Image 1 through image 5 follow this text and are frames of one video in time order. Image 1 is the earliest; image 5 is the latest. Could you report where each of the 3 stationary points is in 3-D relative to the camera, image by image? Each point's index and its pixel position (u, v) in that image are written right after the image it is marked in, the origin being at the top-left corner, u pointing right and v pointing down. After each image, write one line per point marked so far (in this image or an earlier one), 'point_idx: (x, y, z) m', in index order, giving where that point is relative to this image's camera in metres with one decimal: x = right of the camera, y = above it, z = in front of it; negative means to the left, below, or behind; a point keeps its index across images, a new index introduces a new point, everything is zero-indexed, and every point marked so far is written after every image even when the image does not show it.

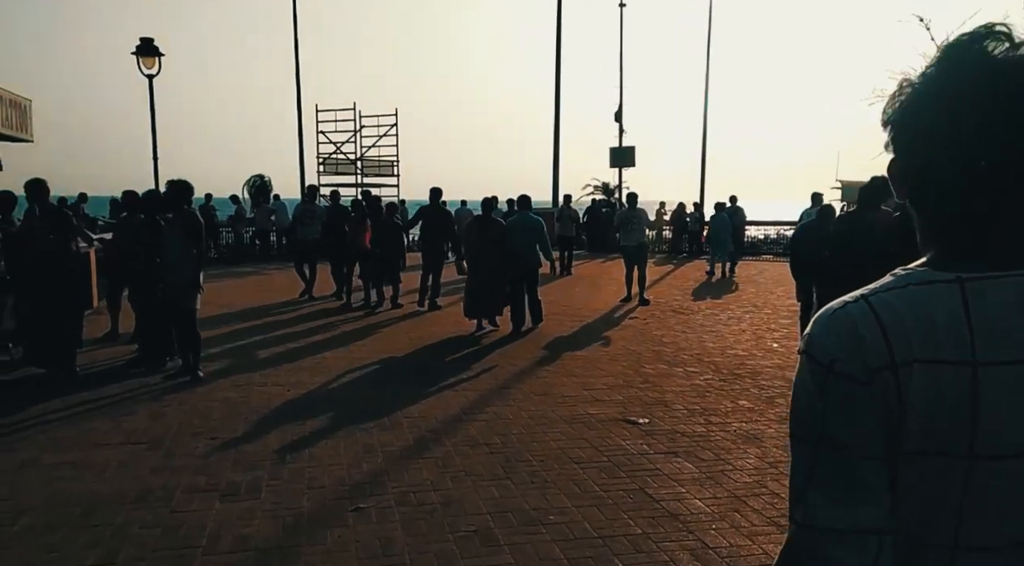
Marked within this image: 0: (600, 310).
0: (+1.7, -0.5, +13.4) m
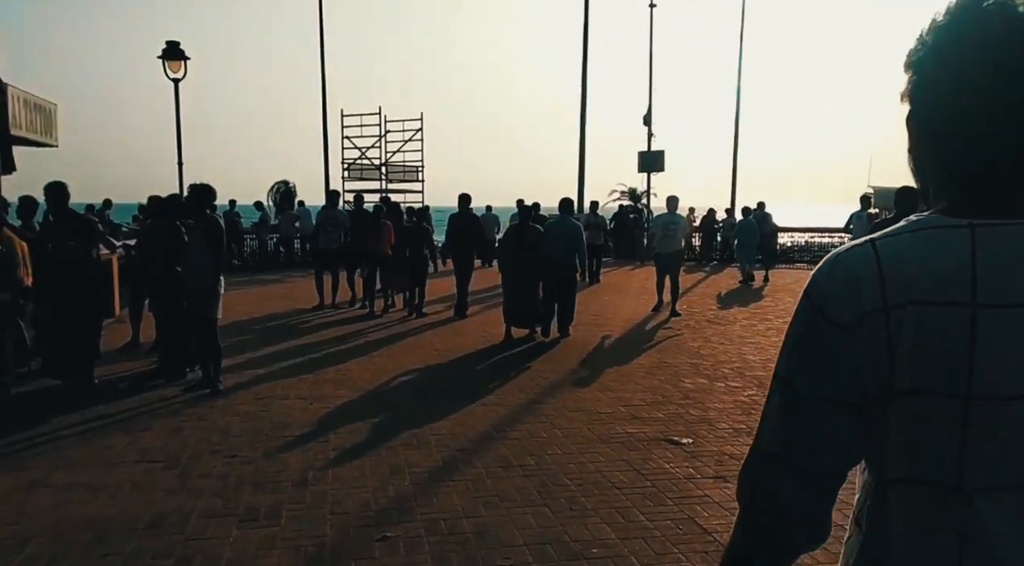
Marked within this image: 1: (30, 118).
0: (+2.2, -0.7, +13.0) m
1: (-8.5, +2.9, +12.9) m
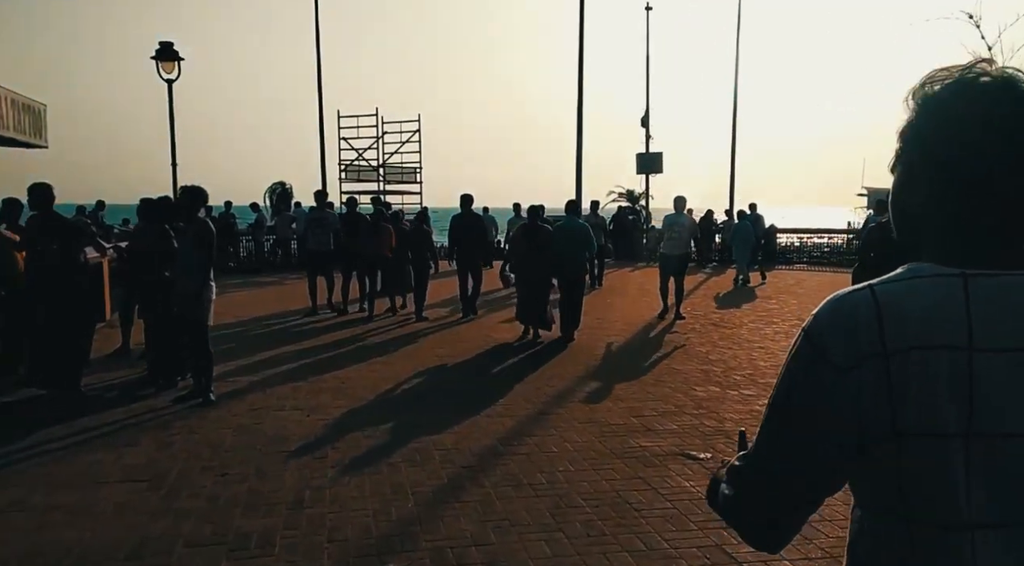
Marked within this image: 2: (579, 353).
0: (+2.2, -0.7, +12.7) m
1: (-8.5, +2.9, +12.5) m
2: (+1.0, -1.0, +10.2) m
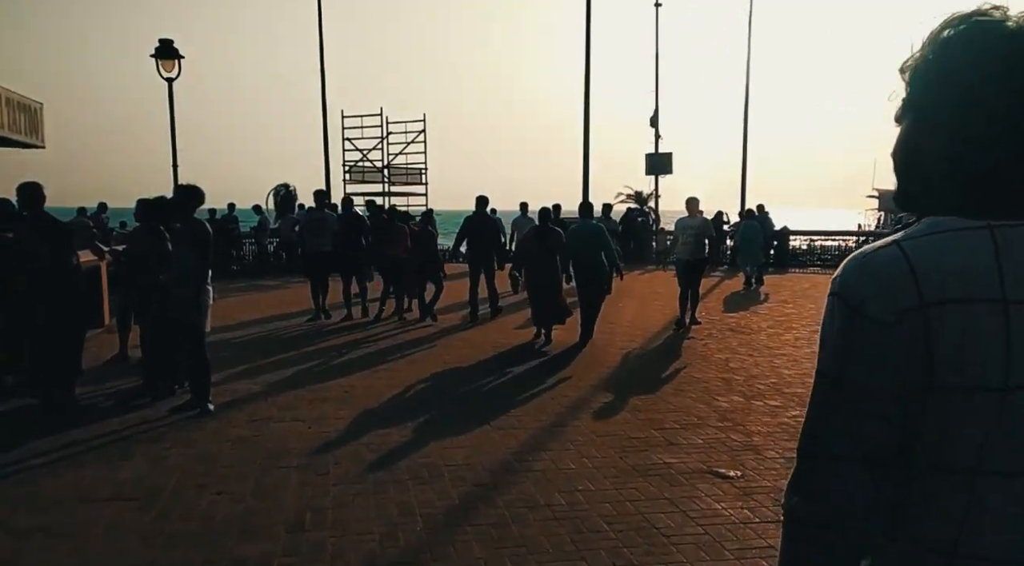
0: (+2.4, -0.8, +12.3) m
1: (-8.3, +2.8, +12.2) m
2: (+1.1, -1.0, +9.8) m
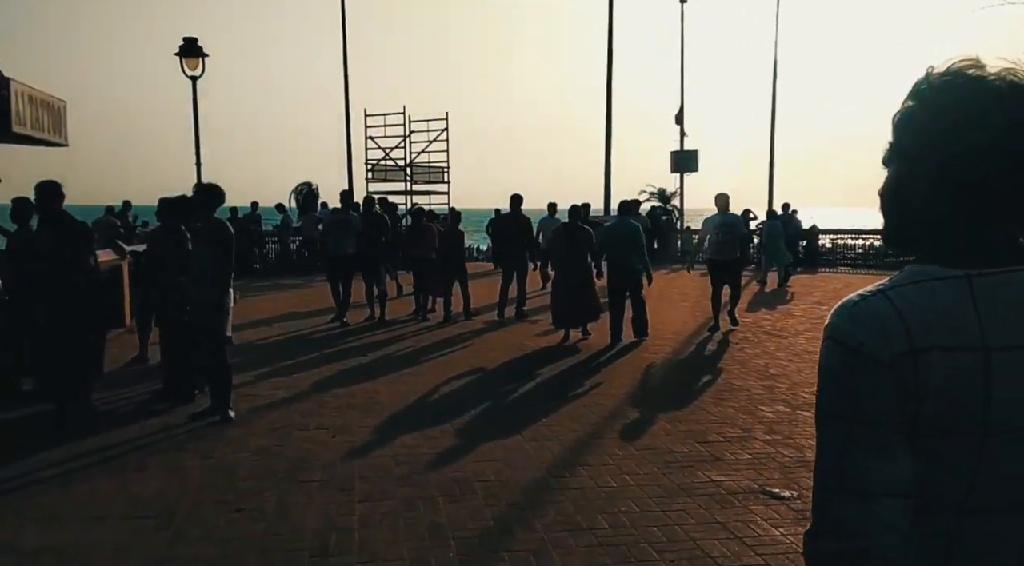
0: (+2.8, -0.8, +11.8) m
1: (-7.9, +2.8, +12.0) m
2: (+1.5, -1.1, +9.4) m
